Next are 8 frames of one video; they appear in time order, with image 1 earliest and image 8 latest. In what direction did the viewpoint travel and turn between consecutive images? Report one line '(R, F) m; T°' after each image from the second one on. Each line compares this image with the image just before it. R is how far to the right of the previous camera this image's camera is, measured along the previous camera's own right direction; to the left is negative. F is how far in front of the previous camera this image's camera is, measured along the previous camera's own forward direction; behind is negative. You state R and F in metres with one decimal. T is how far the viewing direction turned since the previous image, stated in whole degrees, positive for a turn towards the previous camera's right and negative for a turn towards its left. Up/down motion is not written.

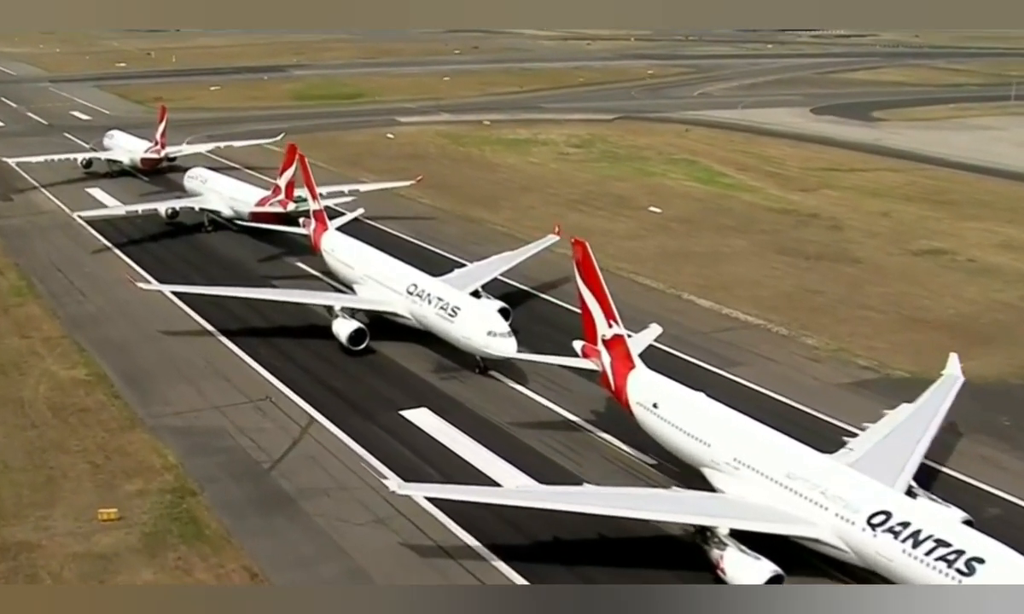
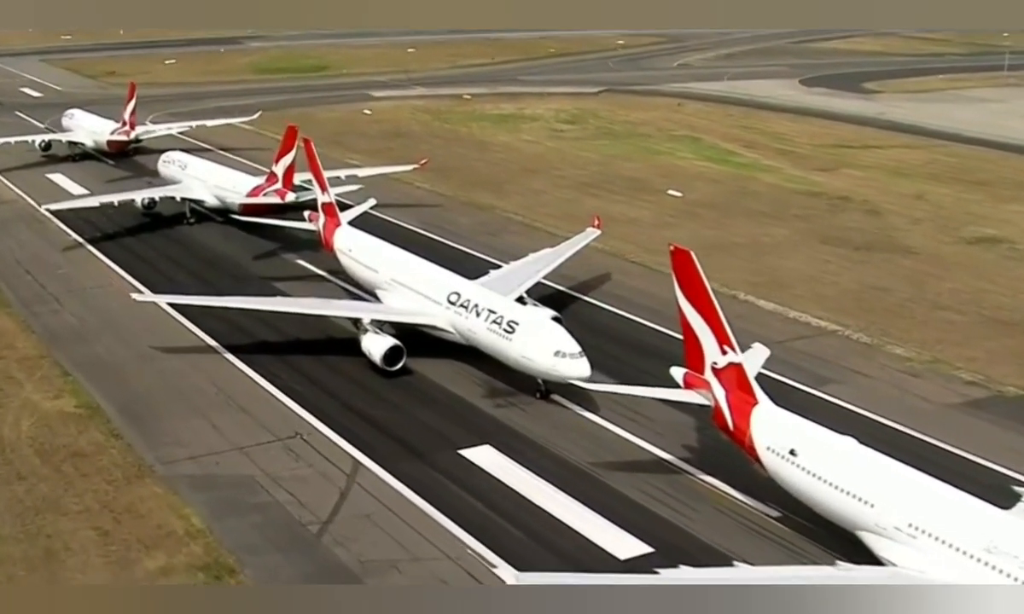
(-3.9, +7.3) m; +2°
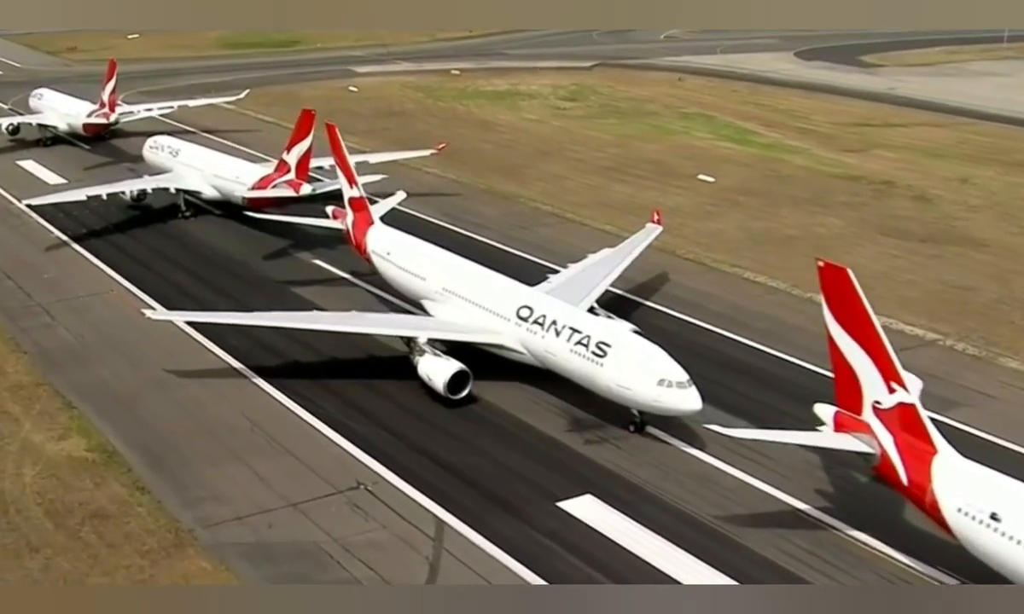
(-3.8, +6.4) m; +2°
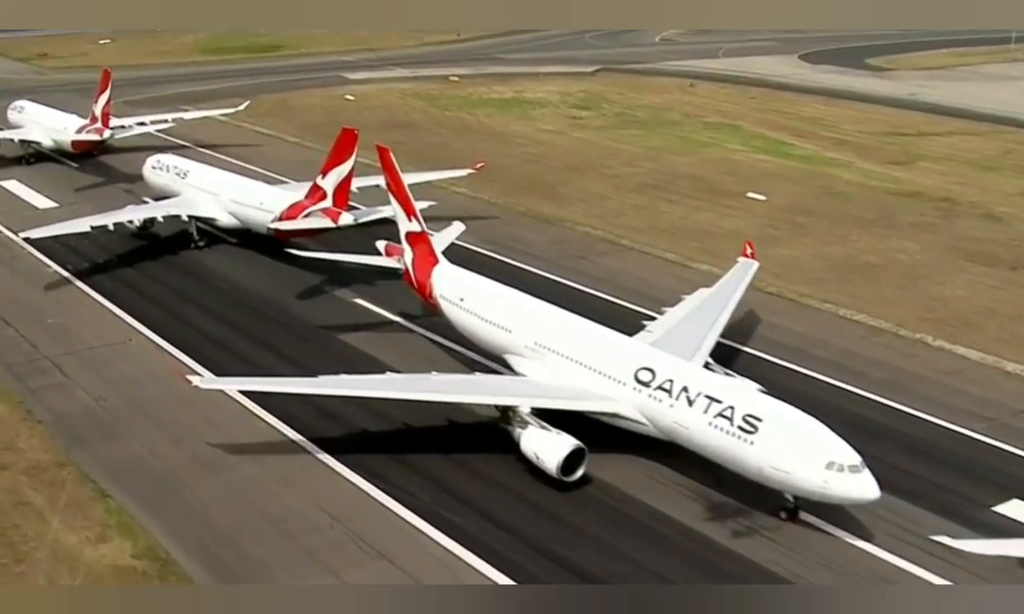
(-4.0, +6.1) m; +2°
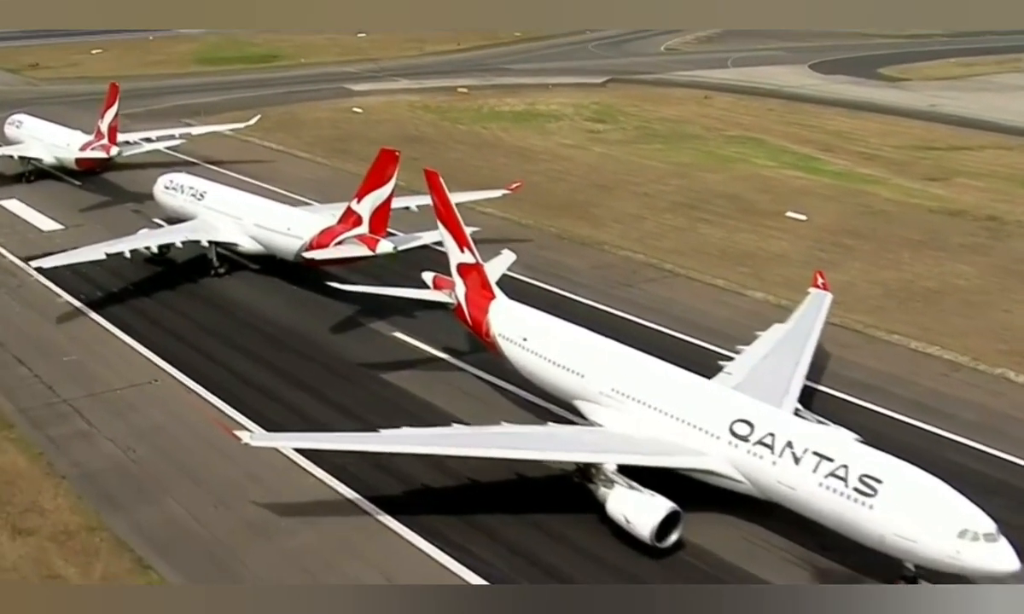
(-2.3, +3.2) m; +1°
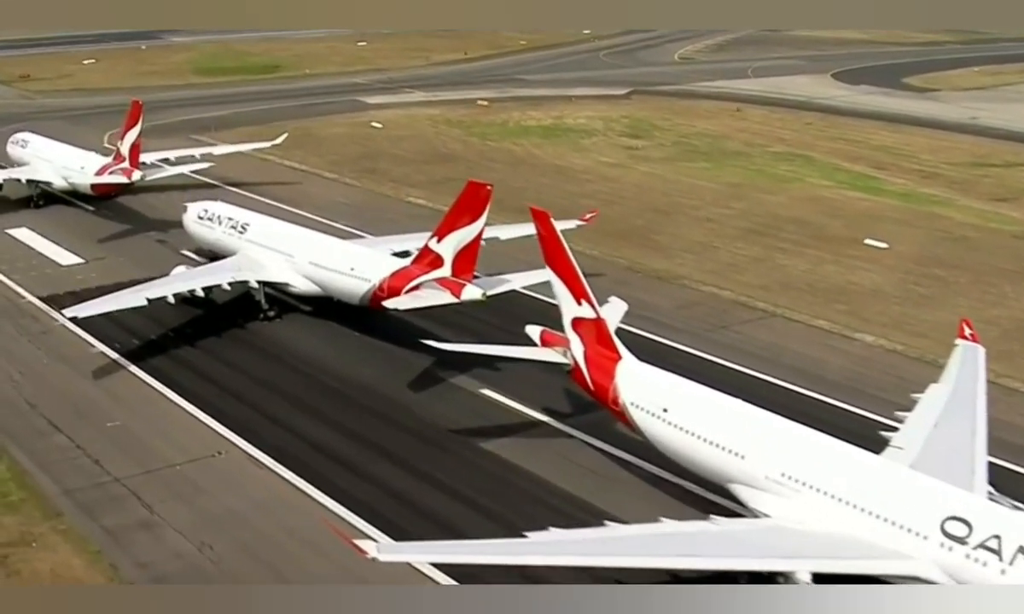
(-3.7, +5.1) m; +1°
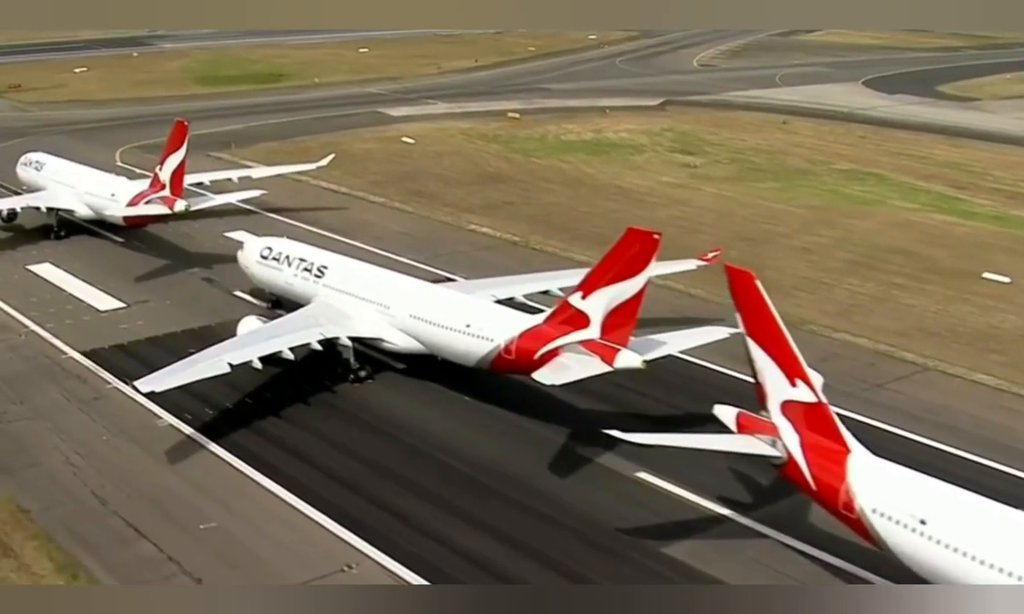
(-4.7, +6.1) m; +2°
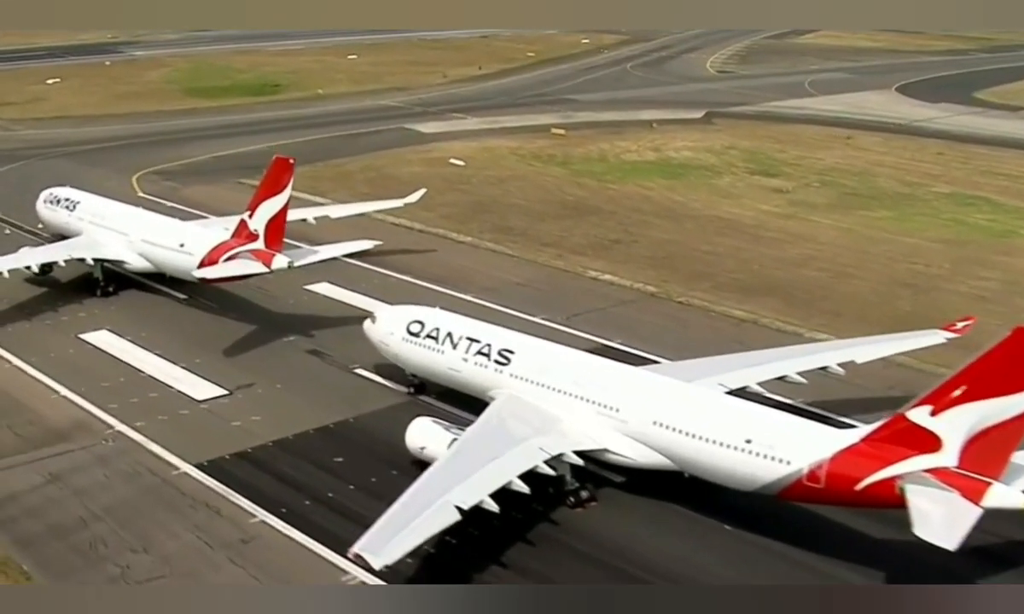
(-7.2, +8.5) m; +3°
